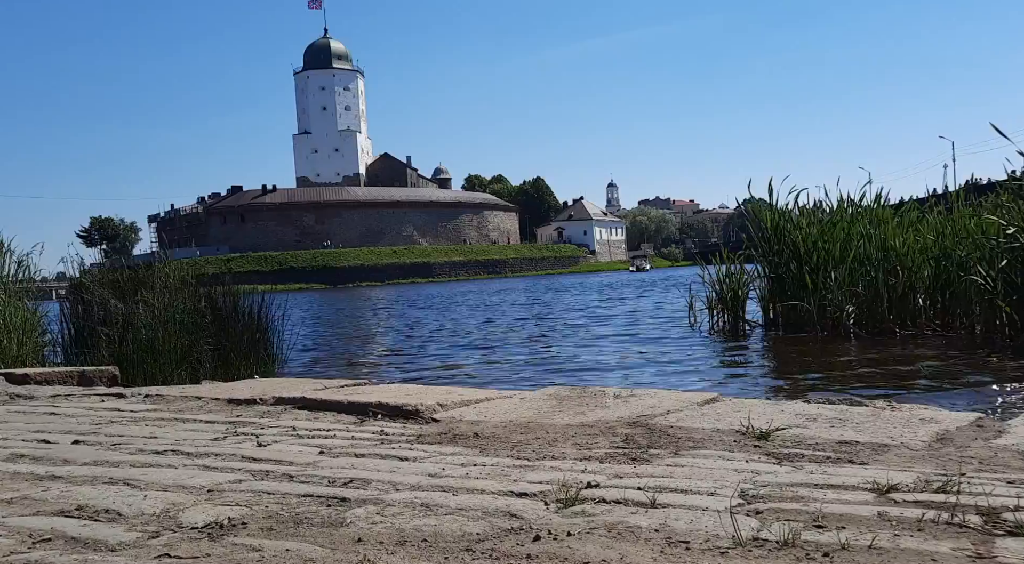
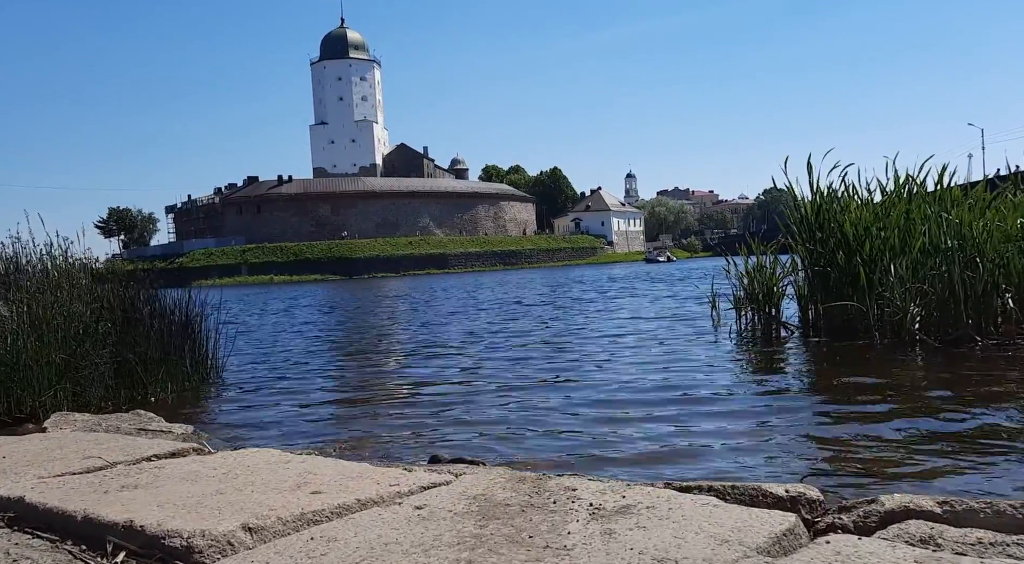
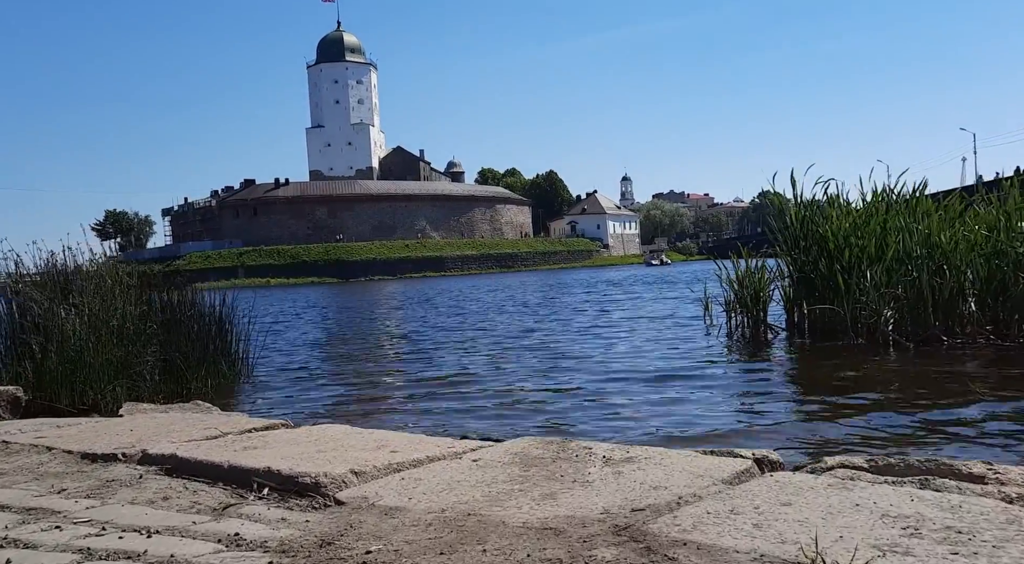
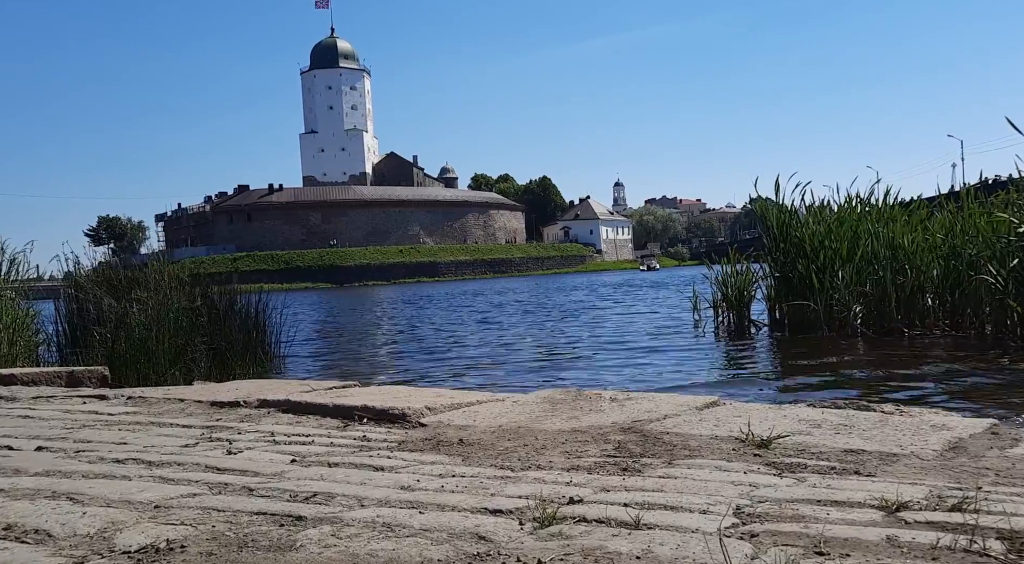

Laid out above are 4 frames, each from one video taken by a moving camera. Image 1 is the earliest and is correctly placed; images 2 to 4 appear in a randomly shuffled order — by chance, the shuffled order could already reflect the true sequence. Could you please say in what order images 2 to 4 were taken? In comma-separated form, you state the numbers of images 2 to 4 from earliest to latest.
4, 3, 2
